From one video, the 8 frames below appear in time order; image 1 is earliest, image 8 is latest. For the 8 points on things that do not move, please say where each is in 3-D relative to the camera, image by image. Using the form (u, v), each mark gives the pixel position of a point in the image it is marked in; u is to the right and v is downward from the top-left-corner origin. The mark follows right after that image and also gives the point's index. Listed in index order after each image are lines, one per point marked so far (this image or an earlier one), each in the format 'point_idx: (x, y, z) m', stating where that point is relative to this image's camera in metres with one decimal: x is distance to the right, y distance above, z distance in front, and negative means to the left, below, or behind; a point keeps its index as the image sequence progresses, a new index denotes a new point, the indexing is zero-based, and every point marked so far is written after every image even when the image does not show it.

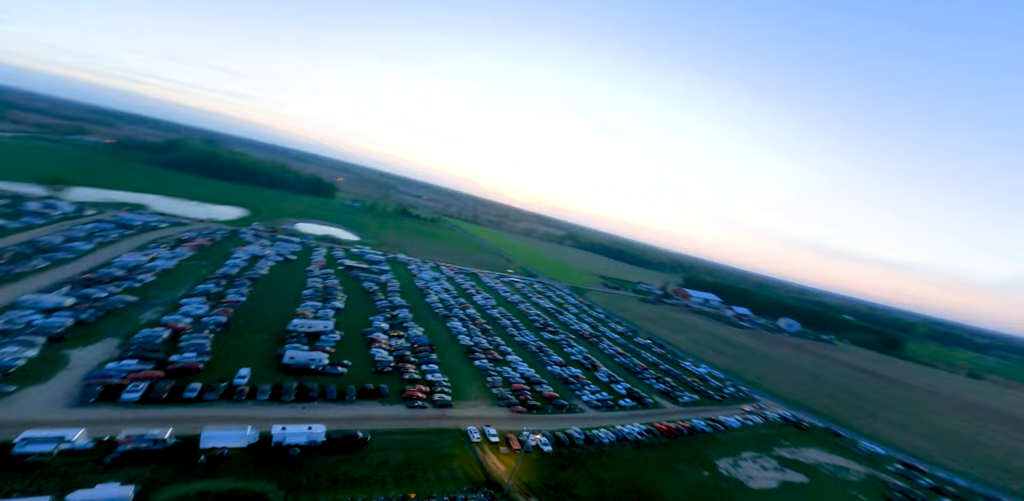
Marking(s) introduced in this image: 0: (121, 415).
0: (-17.6, -7.5, +18.1) m
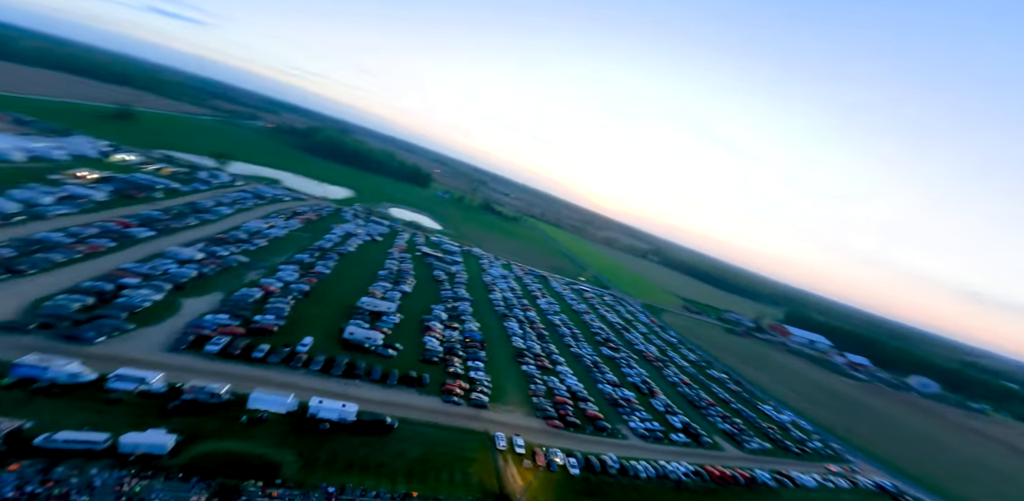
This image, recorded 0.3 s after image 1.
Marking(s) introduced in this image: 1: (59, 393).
0: (-16.3, -5.8, +21.0) m
1: (-17.6, -5.6, +15.8) m
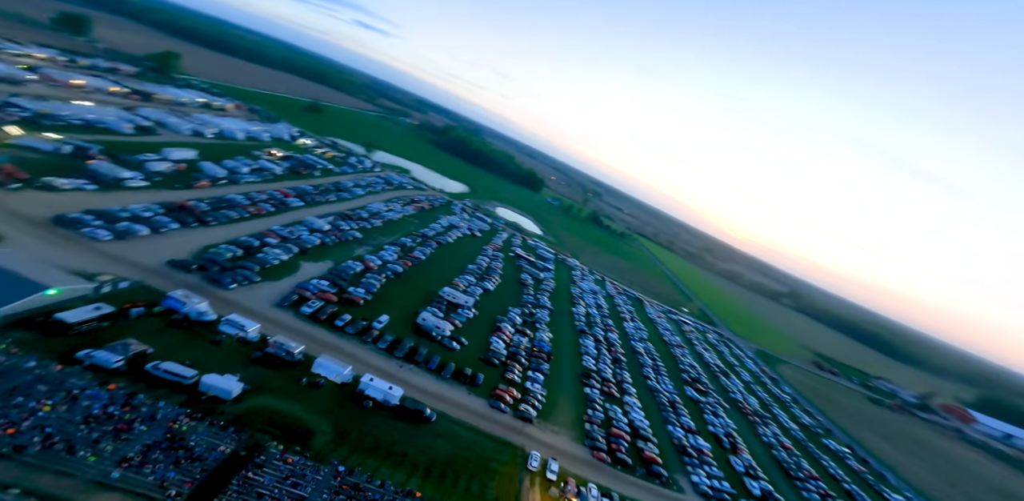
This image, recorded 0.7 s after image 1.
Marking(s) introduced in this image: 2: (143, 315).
0: (-13.5, -4.3, +24.5) m
1: (-16.1, -3.7, +19.8) m
2: (-17.8, -3.0, +19.4) m
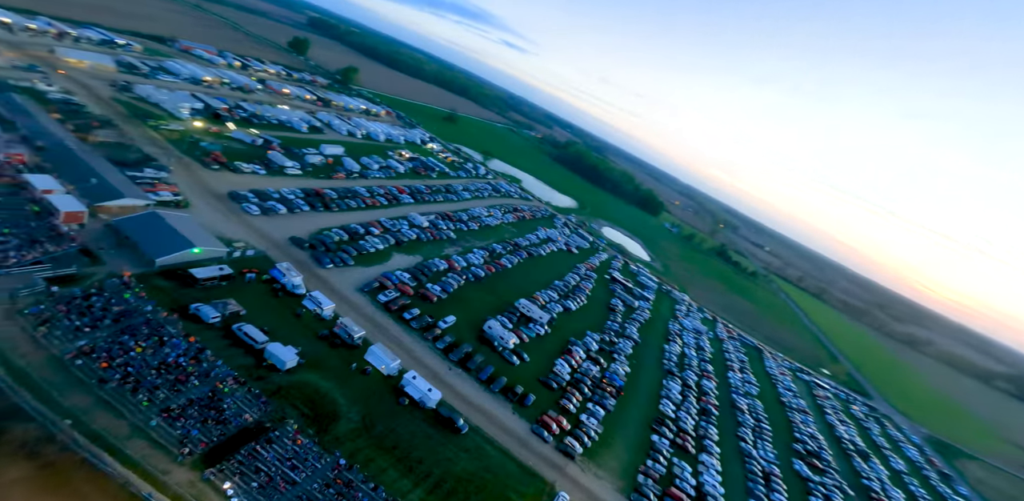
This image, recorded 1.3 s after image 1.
0: (-9.8, -3.8, +27.1) m
1: (-13.5, -2.5, +23.4) m
2: (-15.2, -1.6, +23.5) m
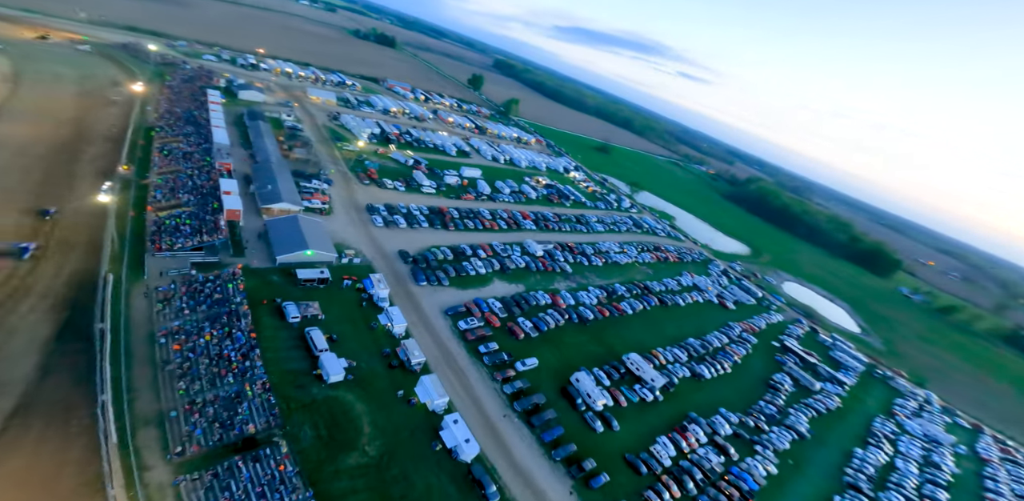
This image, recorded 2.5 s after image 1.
0: (-4.5, -5.3, +26.6) m
1: (-9.1, -3.3, +24.6) m
2: (-10.5, -2.2, +25.4) m
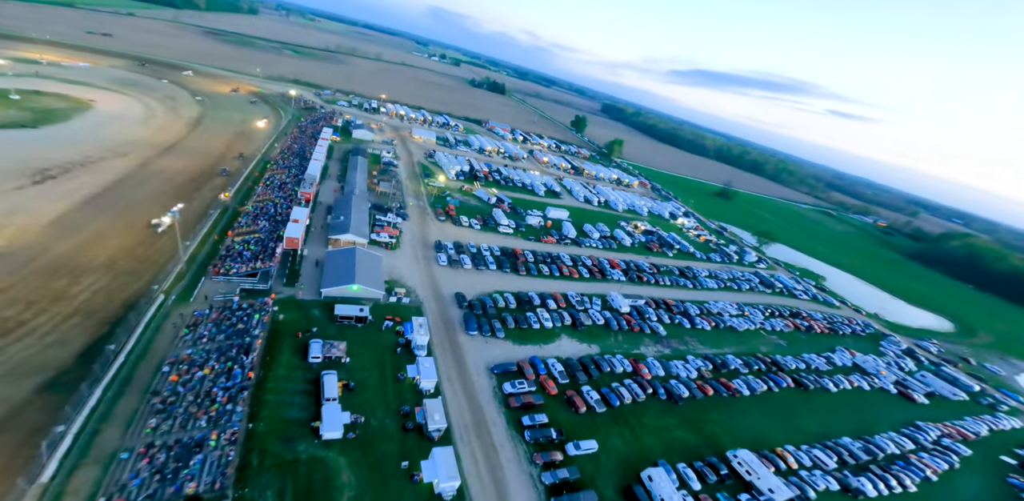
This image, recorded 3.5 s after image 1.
0: (-1.7, -8.1, +23.0) m
1: (-6.4, -5.6, +22.5) m
2: (-7.4, -4.4, +23.7) m
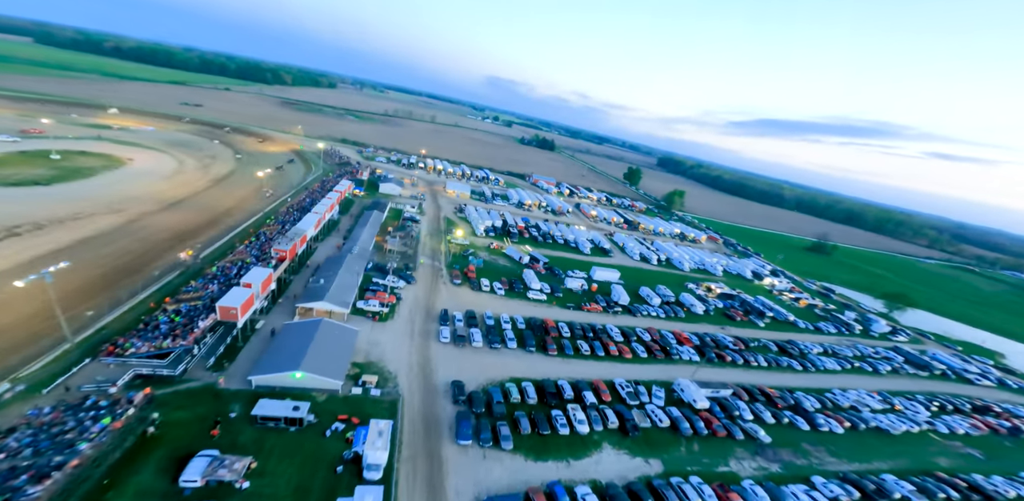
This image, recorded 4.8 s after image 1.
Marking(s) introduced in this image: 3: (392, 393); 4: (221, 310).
0: (-1.8, -11.1, +14.2) m
1: (-6.5, -8.6, +14.8) m
2: (-7.3, -7.6, +16.3) m
3: (-5.8, -7.1, +19.9) m
4: (-13.4, -2.8, +18.5) m
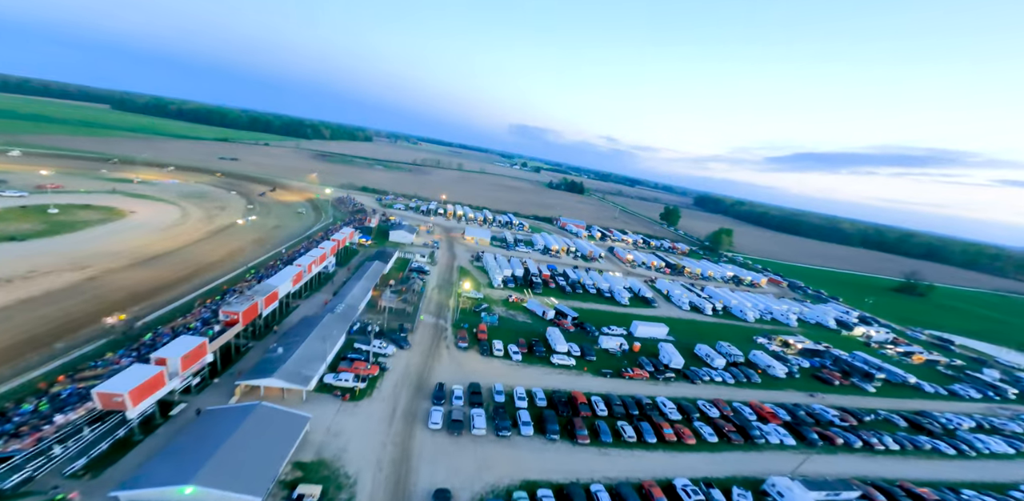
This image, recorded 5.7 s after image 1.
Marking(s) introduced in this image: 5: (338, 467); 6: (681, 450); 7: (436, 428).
0: (-1.9, -12.4, +7.0) m
1: (-6.6, -10.1, +8.3) m
2: (-7.3, -9.4, +9.9) m
3: (-5.5, -9.2, +13.5) m
4: (-13.3, -5.0, +13.3) m
5: (-6.4, -8.4, +15.3) m
6: (+8.2, -10.5, +20.2) m
7: (-3.4, -8.2, +18.4) m
